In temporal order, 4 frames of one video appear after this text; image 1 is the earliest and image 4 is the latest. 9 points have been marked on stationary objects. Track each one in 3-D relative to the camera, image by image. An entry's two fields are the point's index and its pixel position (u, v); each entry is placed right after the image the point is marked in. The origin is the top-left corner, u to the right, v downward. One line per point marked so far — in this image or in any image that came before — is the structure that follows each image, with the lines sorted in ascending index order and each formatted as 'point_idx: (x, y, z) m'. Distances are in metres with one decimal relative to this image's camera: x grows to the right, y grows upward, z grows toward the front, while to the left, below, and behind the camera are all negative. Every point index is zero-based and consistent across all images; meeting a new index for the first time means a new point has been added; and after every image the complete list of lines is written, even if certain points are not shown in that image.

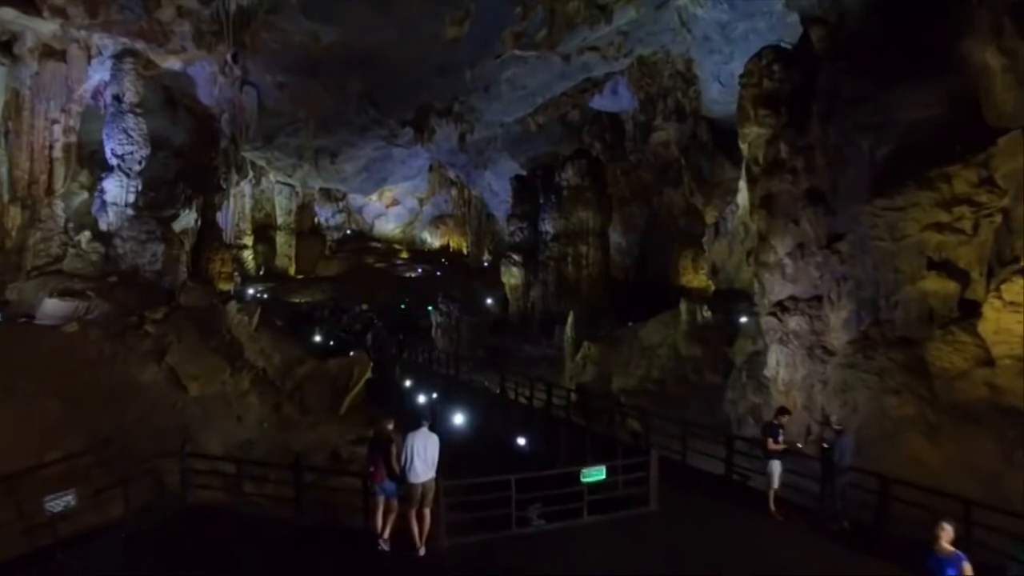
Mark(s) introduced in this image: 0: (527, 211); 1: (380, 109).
0: (+0.2, +1.3, +19.9) m
1: (-1.9, +2.5, +16.1) m
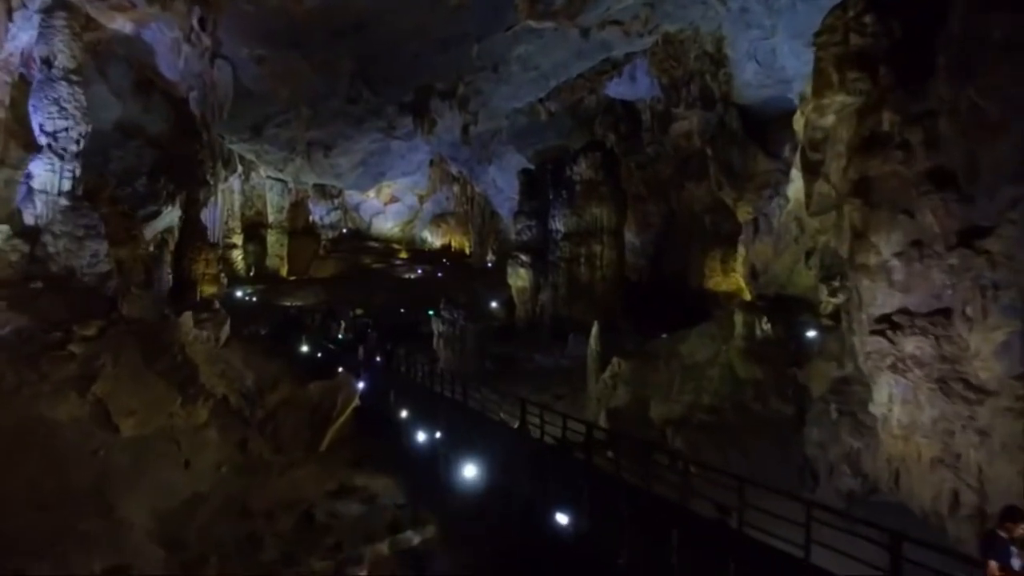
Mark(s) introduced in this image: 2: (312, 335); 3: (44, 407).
0: (+0.3, +1.3, +18.1) m
1: (-1.7, +2.4, +14.3) m
2: (-2.8, -0.6, +15.8) m
3: (-2.5, -0.6, +6.2) m
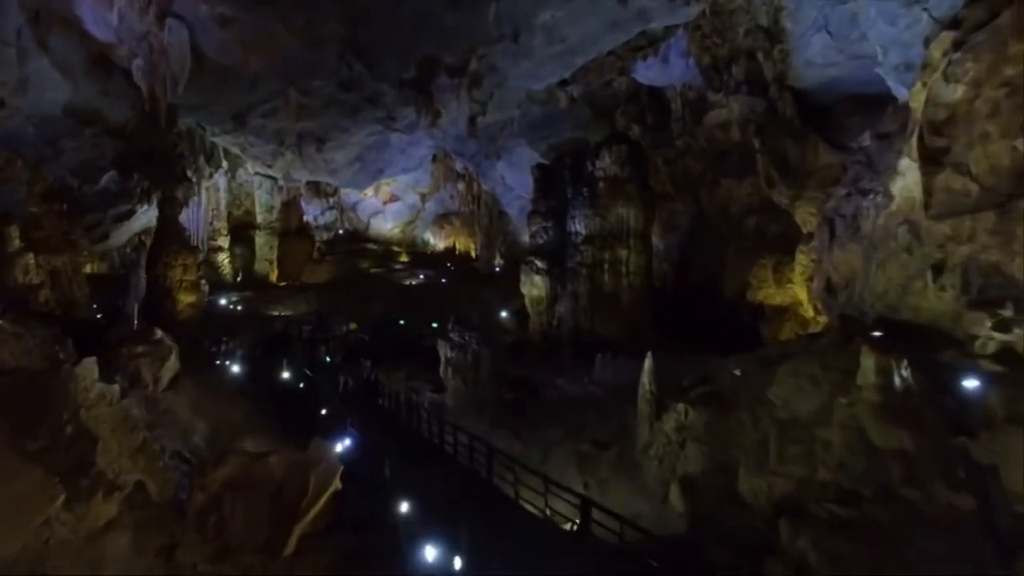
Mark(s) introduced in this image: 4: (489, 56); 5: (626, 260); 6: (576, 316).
0: (+0.6, +1.1, +15.7) m
1: (-1.5, +2.3, +11.9) m
2: (-2.5, -0.8, +13.4) m
3: (-2.3, -0.8, +3.7) m
4: (-0.2, +2.4, +12.1) m
5: (+1.4, +0.4, +14.2) m
6: (+0.8, -0.4, +14.5) m
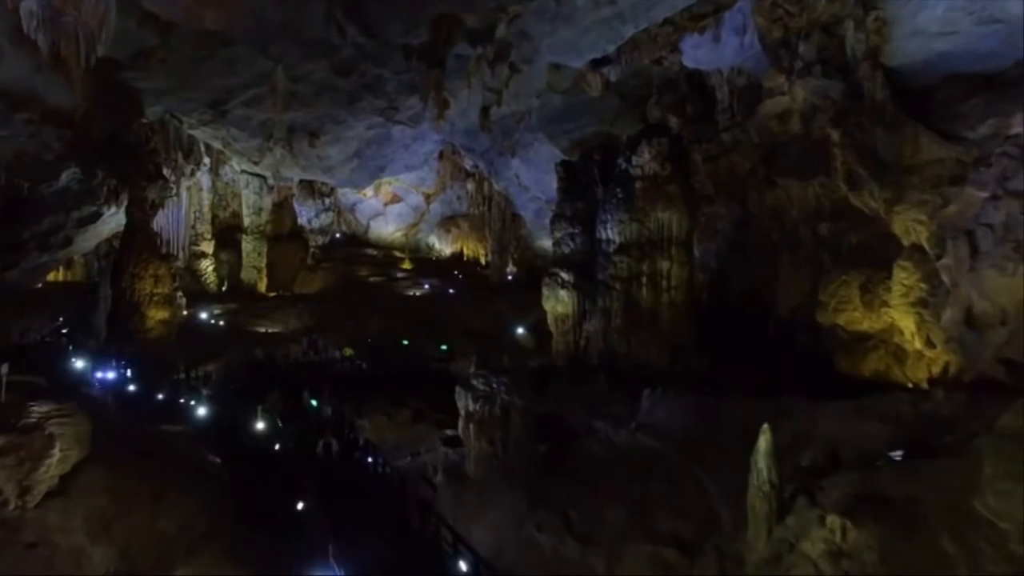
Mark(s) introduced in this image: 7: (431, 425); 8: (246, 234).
0: (+0.9, +0.9, +13.0) m
1: (-1.2, +2.0, +9.2) m
2: (-2.2, -1.0, +10.7) m
3: (-2.0, -1.0, +1.0) m
4: (+0.1, +2.2, +9.4) m
5: (+1.7, +0.1, +11.4) m
6: (+1.2, -0.6, +11.8) m
7: (-0.8, -1.3, +10.5) m
8: (-4.3, +0.8, +17.9) m
